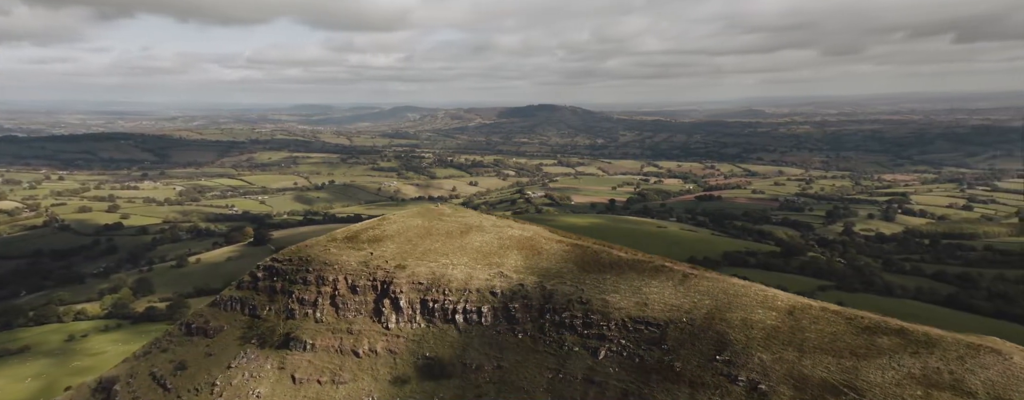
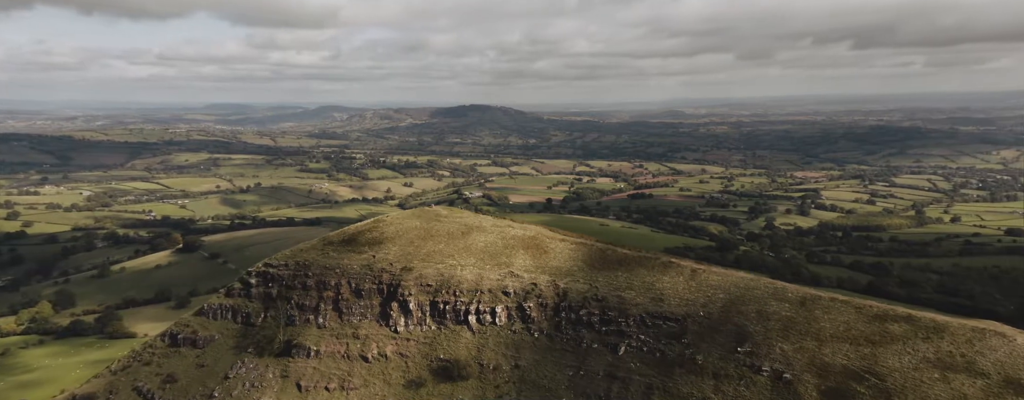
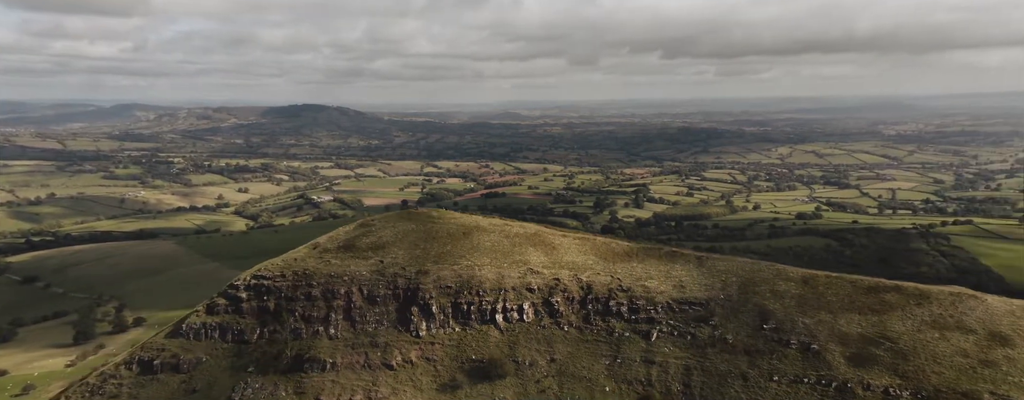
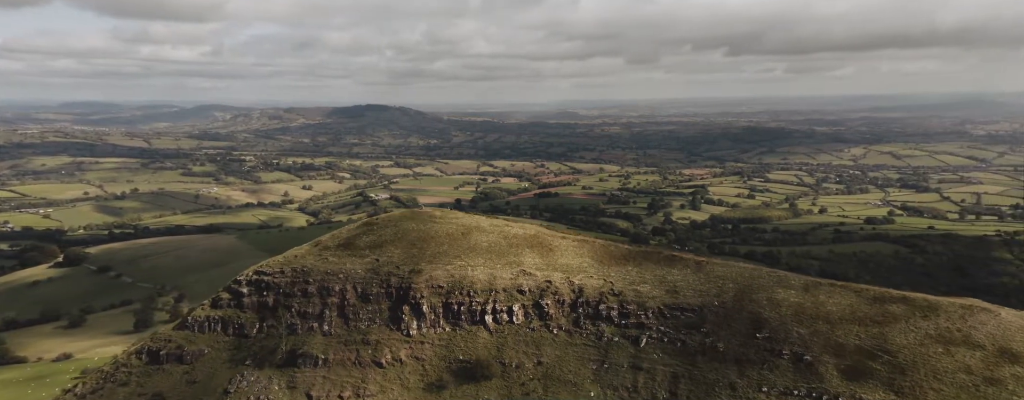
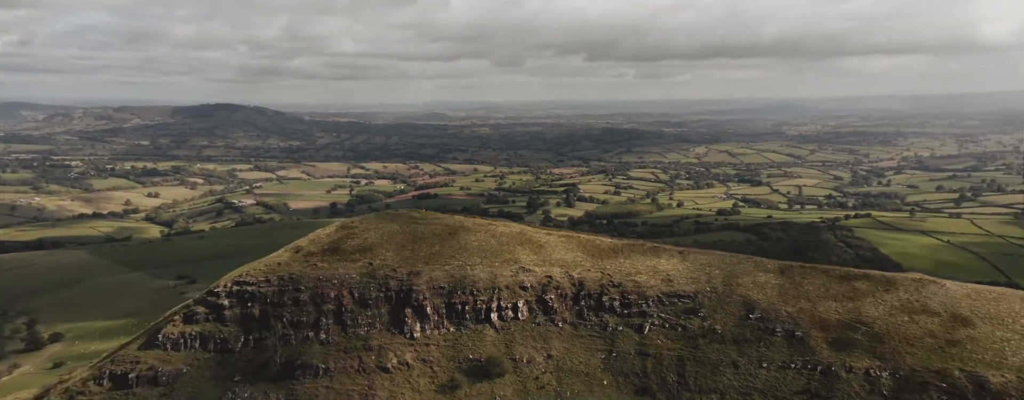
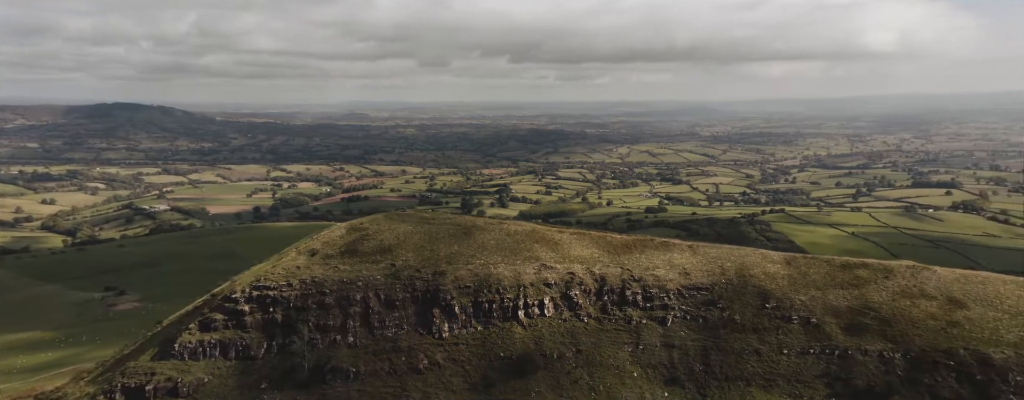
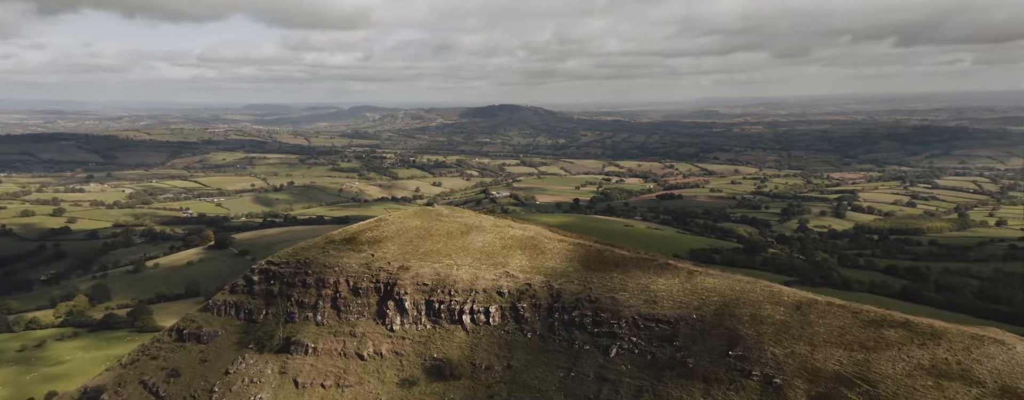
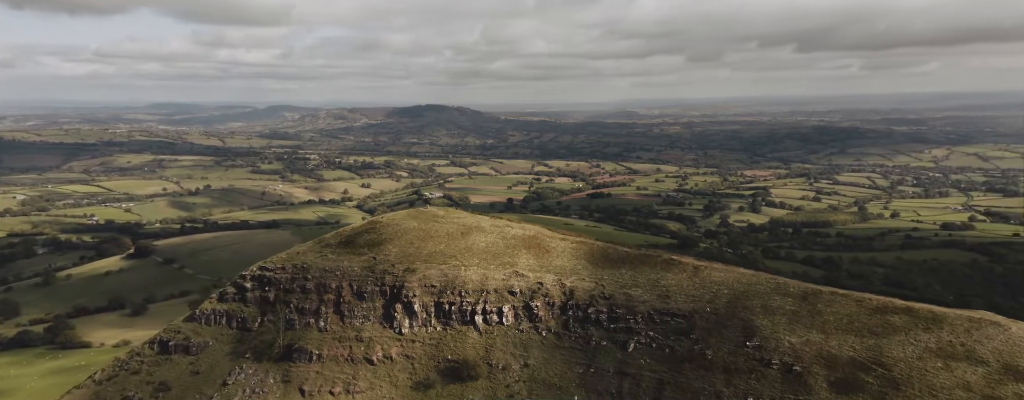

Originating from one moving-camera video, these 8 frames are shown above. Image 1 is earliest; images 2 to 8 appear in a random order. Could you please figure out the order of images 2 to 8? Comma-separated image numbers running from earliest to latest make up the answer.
7, 2, 8, 4, 3, 5, 6
